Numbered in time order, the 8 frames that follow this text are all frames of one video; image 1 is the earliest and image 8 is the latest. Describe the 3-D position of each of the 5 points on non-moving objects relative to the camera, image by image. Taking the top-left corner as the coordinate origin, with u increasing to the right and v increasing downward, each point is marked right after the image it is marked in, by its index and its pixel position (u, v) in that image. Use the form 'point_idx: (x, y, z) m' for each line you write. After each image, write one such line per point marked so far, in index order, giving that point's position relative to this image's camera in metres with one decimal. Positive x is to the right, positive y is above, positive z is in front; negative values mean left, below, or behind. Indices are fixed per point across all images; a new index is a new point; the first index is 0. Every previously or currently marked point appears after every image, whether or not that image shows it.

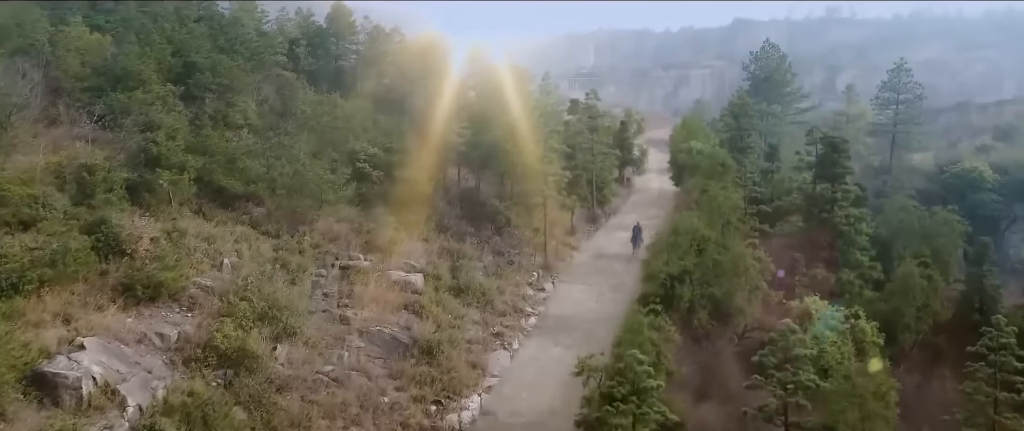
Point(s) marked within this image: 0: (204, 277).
0: (-5.7, -1.1, +13.8) m
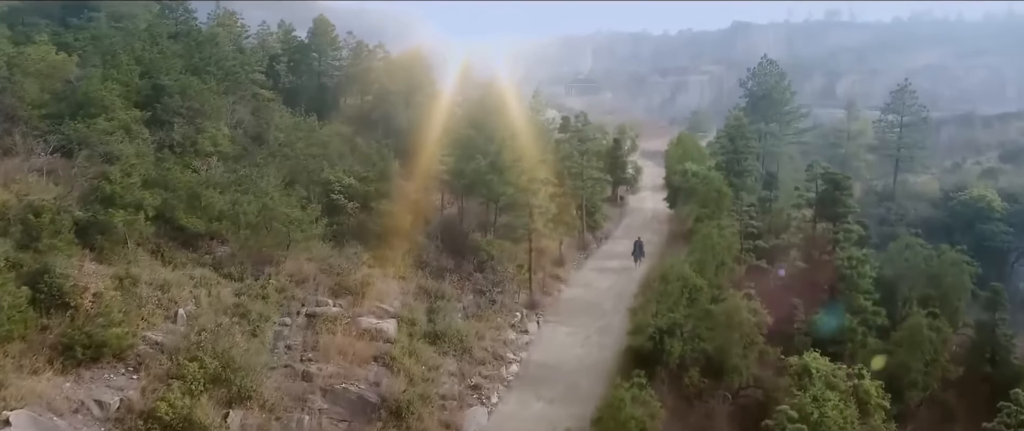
0: (-6.1, -2.0, +12.8) m
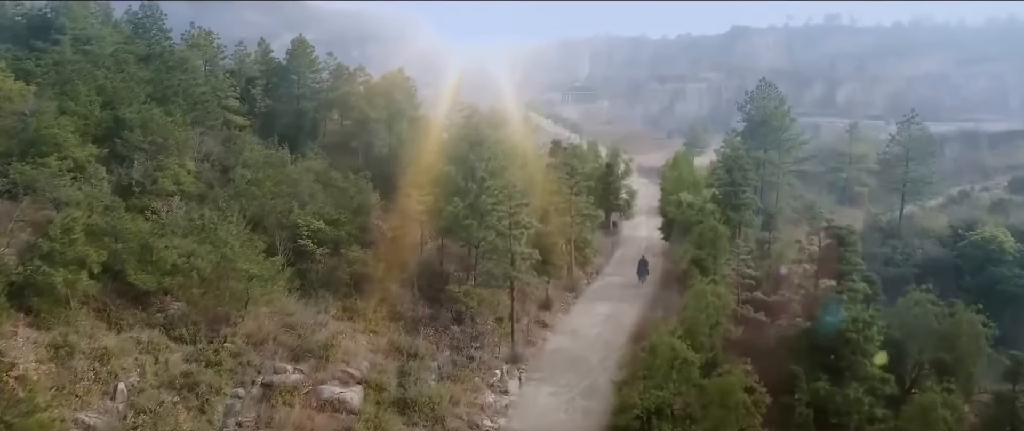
0: (-6.5, -3.0, +11.6) m
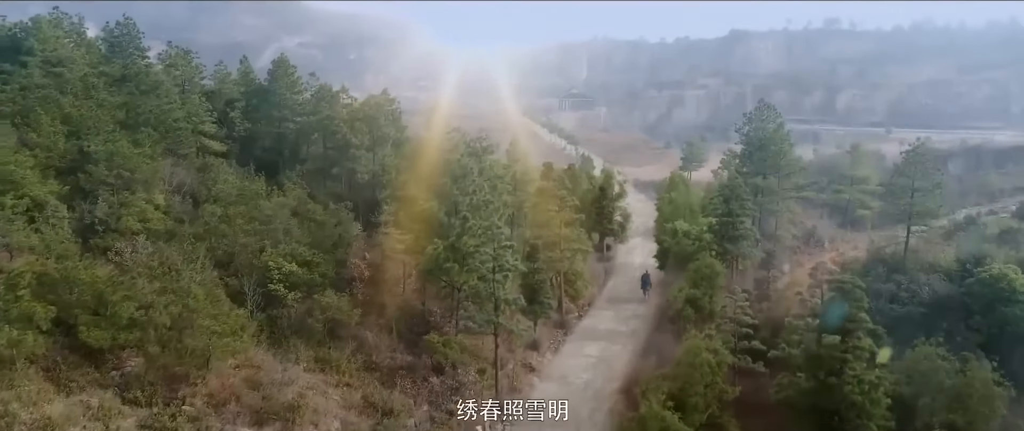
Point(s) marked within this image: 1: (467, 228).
0: (-6.9, -3.9, +10.6) m
1: (-1.0, -0.3, +16.6) m
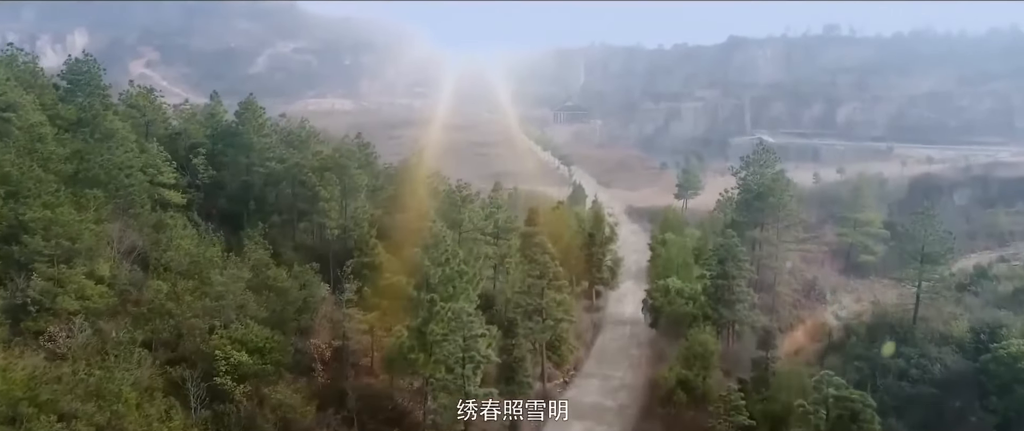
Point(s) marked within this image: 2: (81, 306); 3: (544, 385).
0: (-7.4, -5.6, +9.1) m
1: (-1.5, -1.9, +15.1) m
2: (-9.1, -1.9, +16.0) m
3: (+0.8, -4.2, +19.3) m
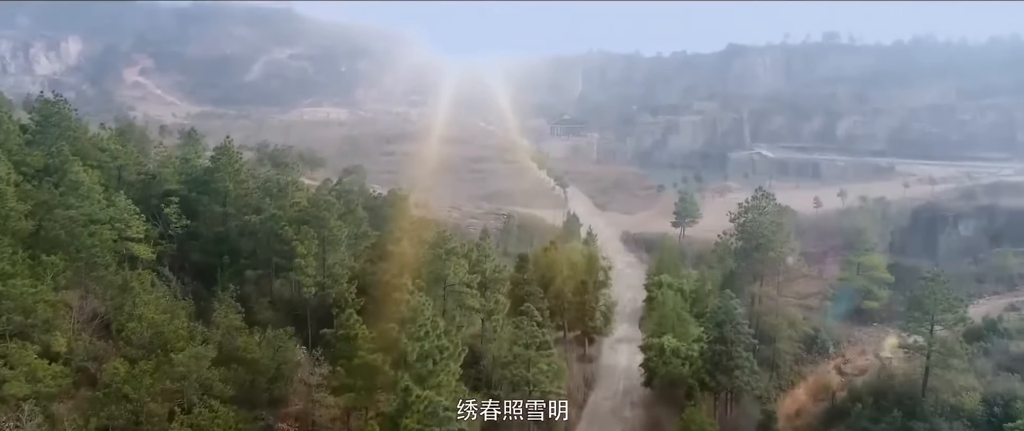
0: (-7.7, -7.1, +8.0) m
1: (-1.9, -3.4, +14.0) m
2: (-9.5, -3.4, +14.9) m
3: (+0.4, -5.7, +18.2) m
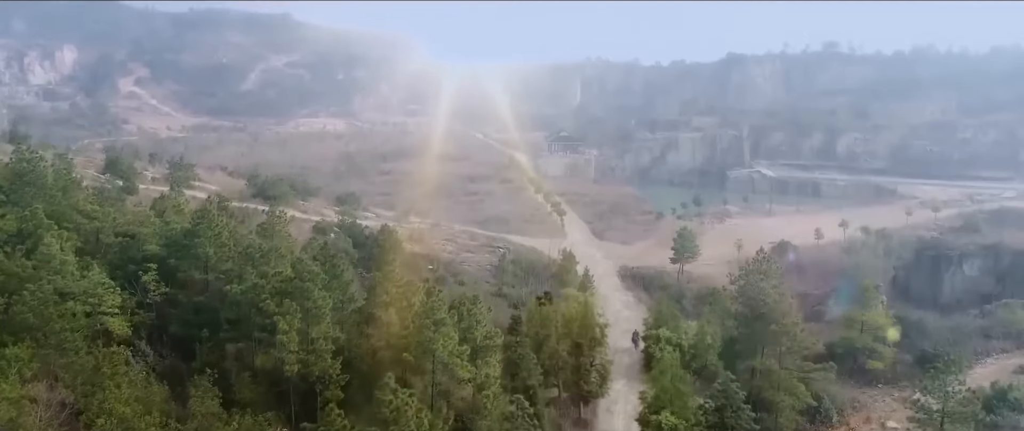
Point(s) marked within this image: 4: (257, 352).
0: (-8.0, -9.0, +7.2) m
1: (-2.1, -5.4, +13.2) m
2: (-9.7, -5.3, +14.0) m
3: (+0.2, -7.6, +17.4) m
4: (-6.9, -3.6, +20.3) m
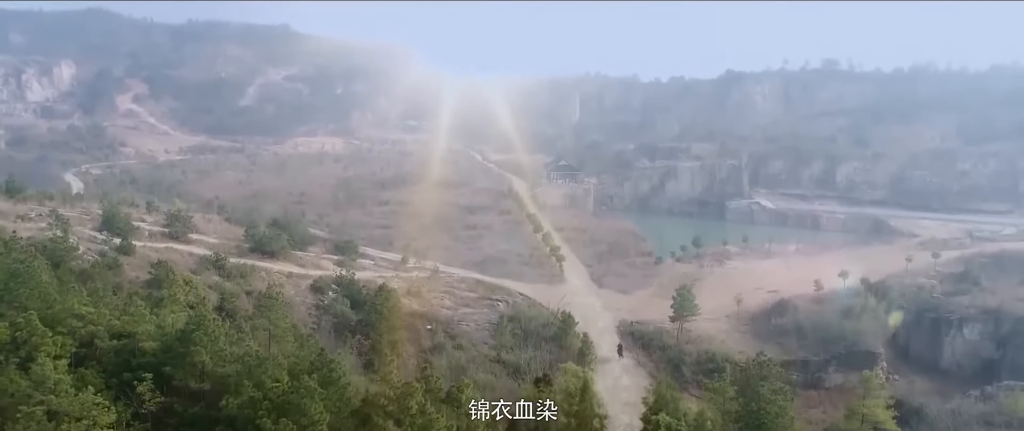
0: (-8.0, -12.1, +7.0) m
1: (-2.2, -8.4, +13.0) m
2: (-9.7, -8.4, +13.9) m
3: (+0.2, -10.7, +17.2) m
4: (-7.0, -6.7, +20.1) m
